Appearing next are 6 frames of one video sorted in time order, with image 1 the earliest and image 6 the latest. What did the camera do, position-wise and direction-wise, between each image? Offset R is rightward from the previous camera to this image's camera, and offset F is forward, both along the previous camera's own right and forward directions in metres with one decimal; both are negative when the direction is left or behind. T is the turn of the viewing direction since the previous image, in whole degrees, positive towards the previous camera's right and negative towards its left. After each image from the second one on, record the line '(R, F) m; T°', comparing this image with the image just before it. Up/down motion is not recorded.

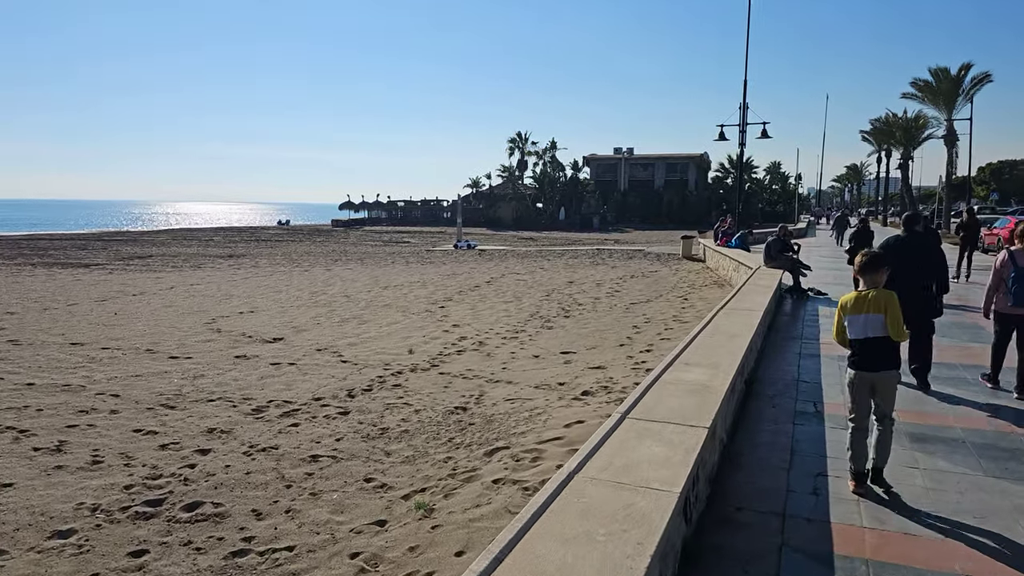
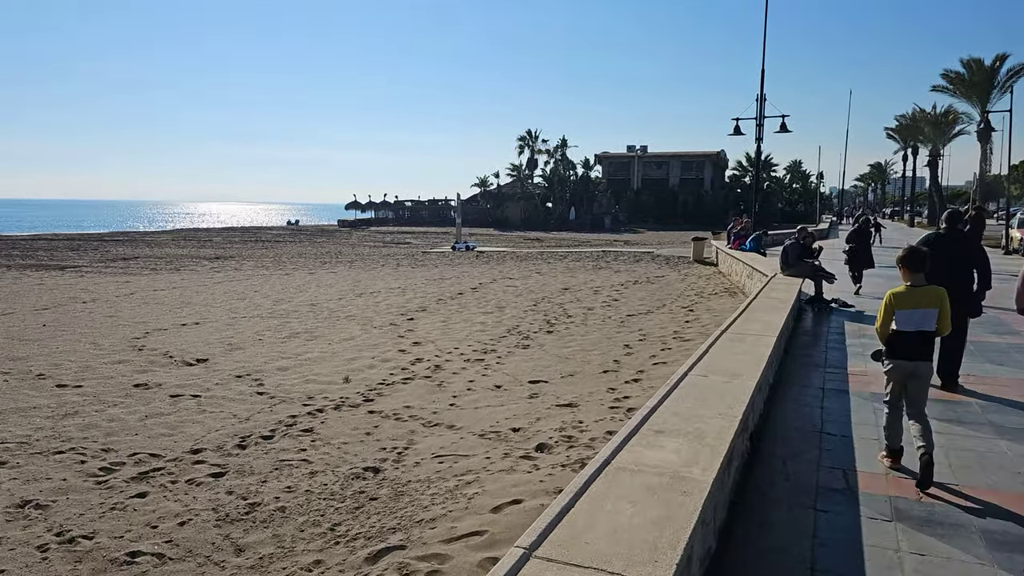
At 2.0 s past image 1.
(+0.5, +1.4) m; -1°
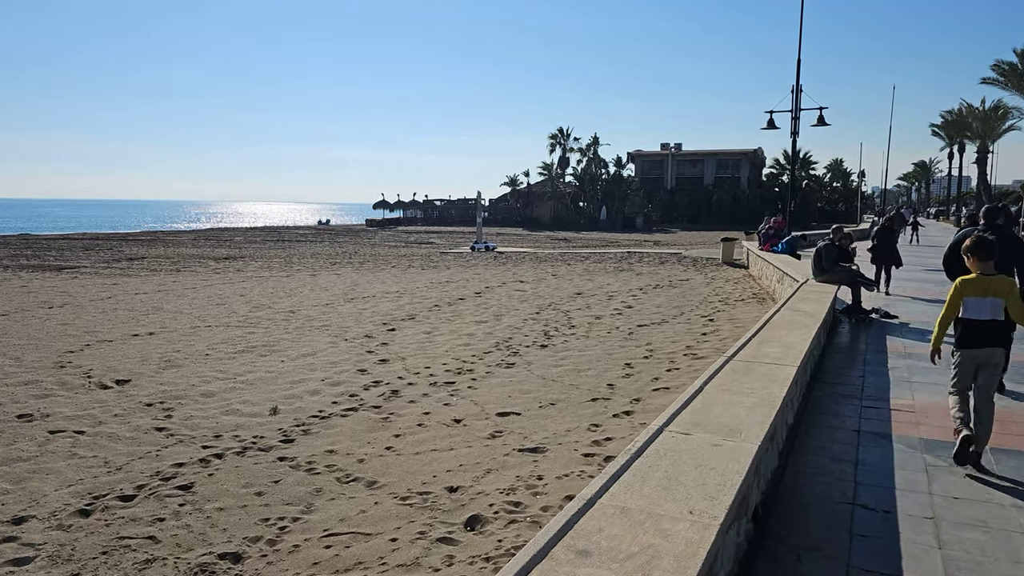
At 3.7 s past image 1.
(+0.5, +1.2) m; -3°
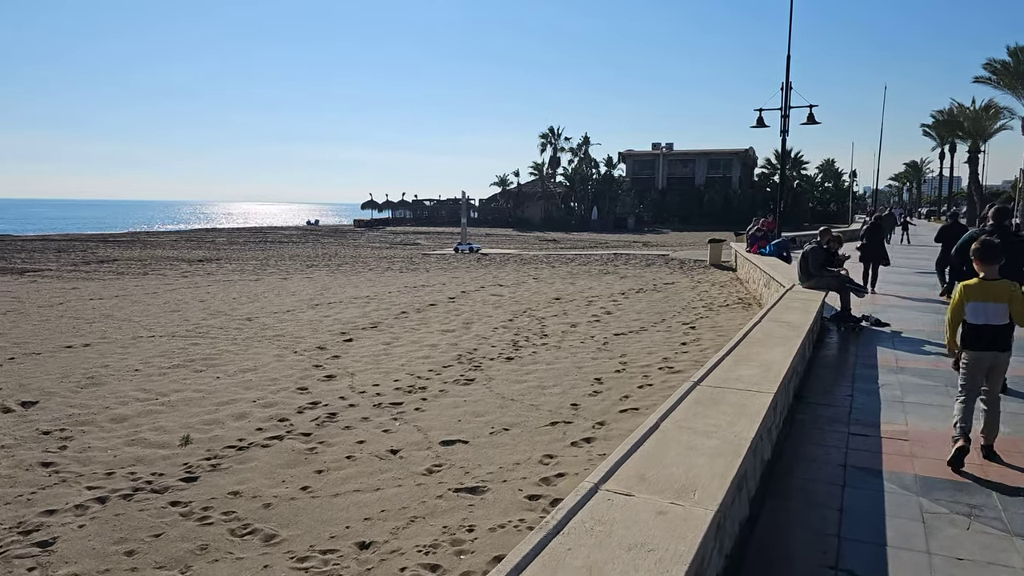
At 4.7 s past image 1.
(+0.3, +0.6) m; 0°
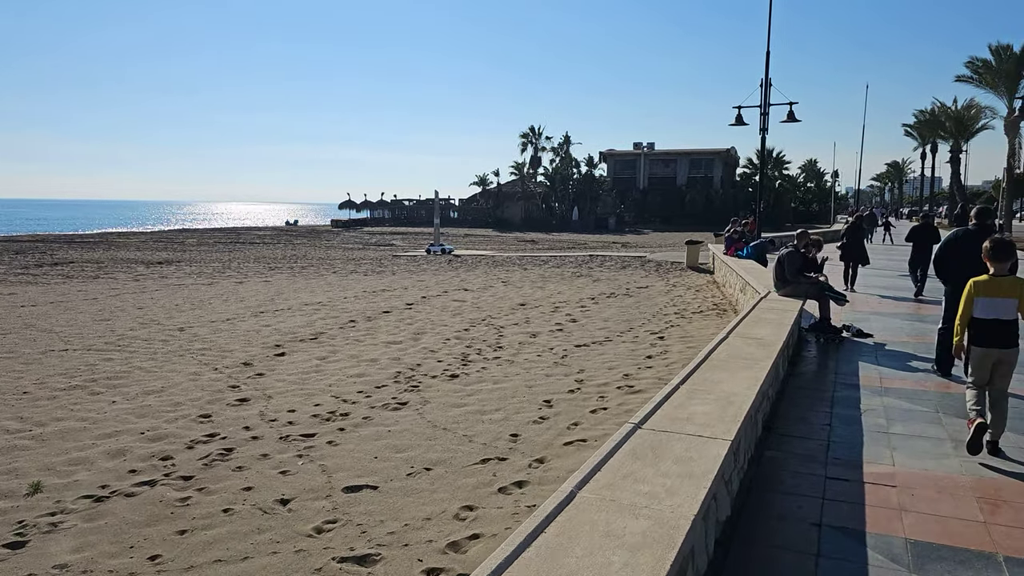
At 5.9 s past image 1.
(+0.4, +0.8) m; +1°
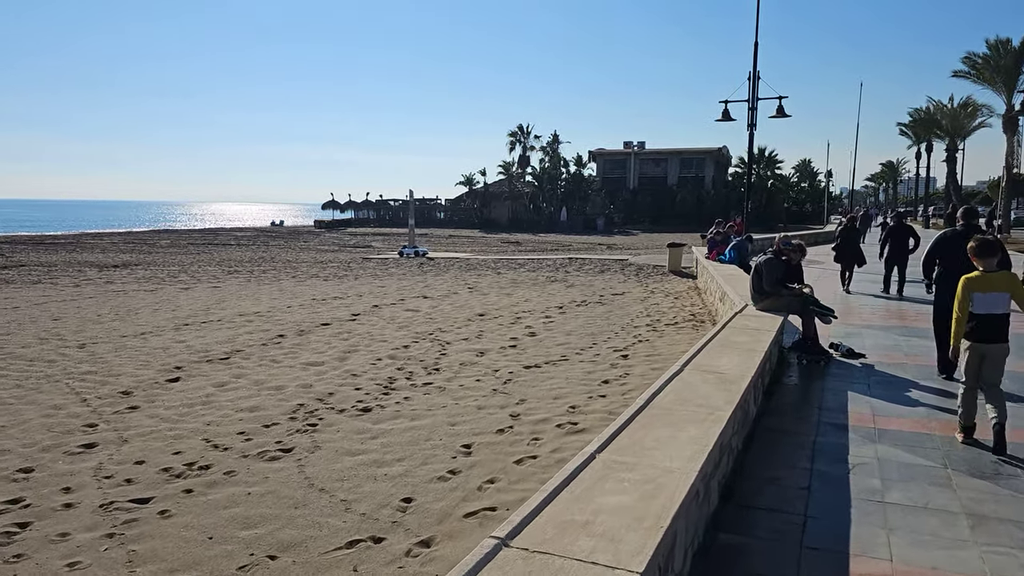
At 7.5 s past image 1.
(+0.5, +1.1) m; 0°
